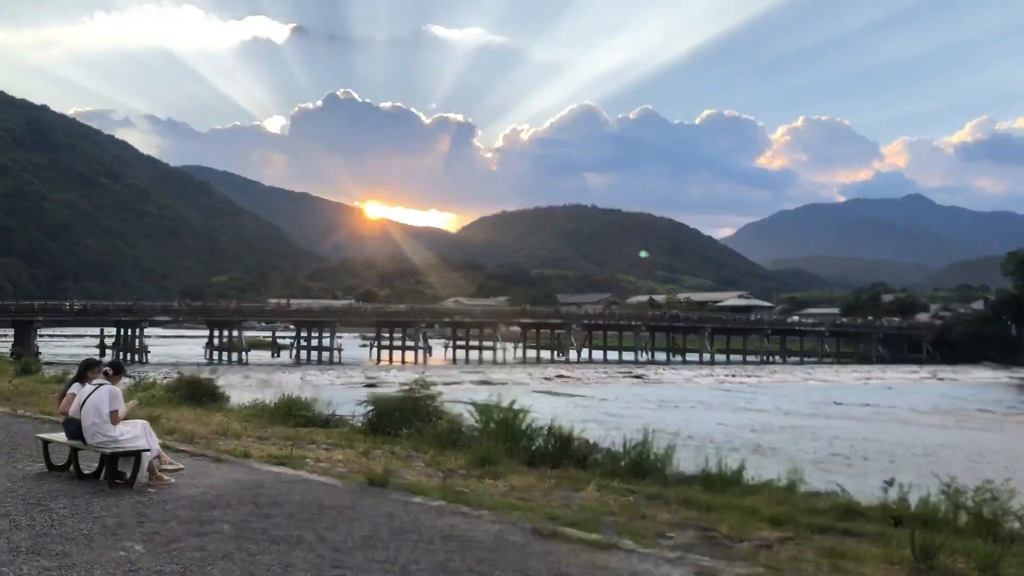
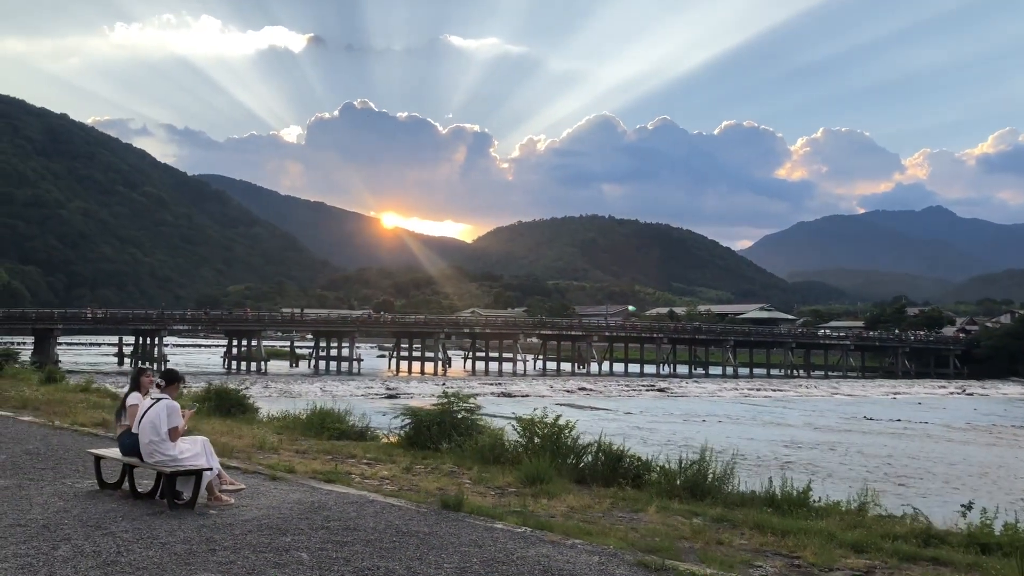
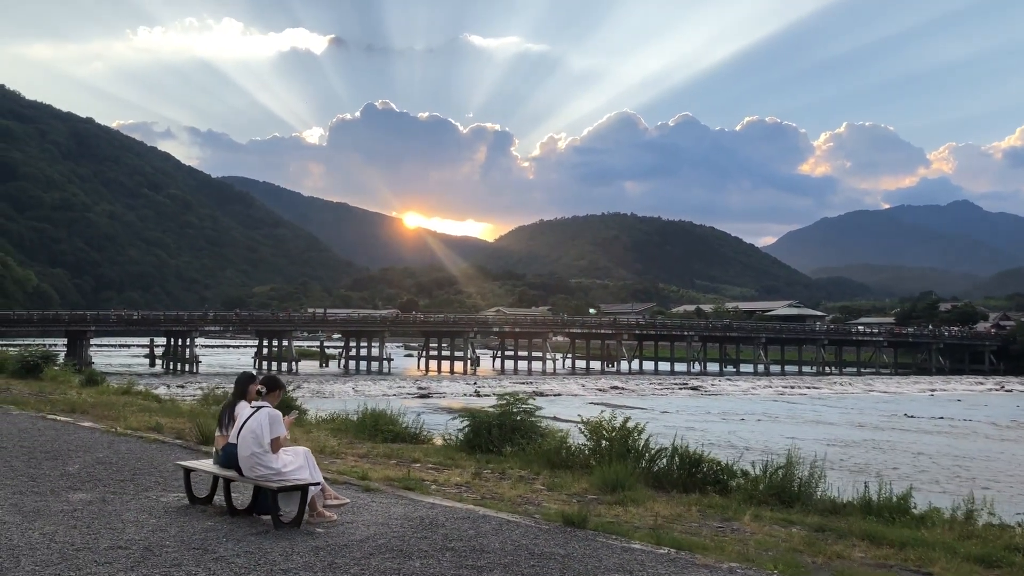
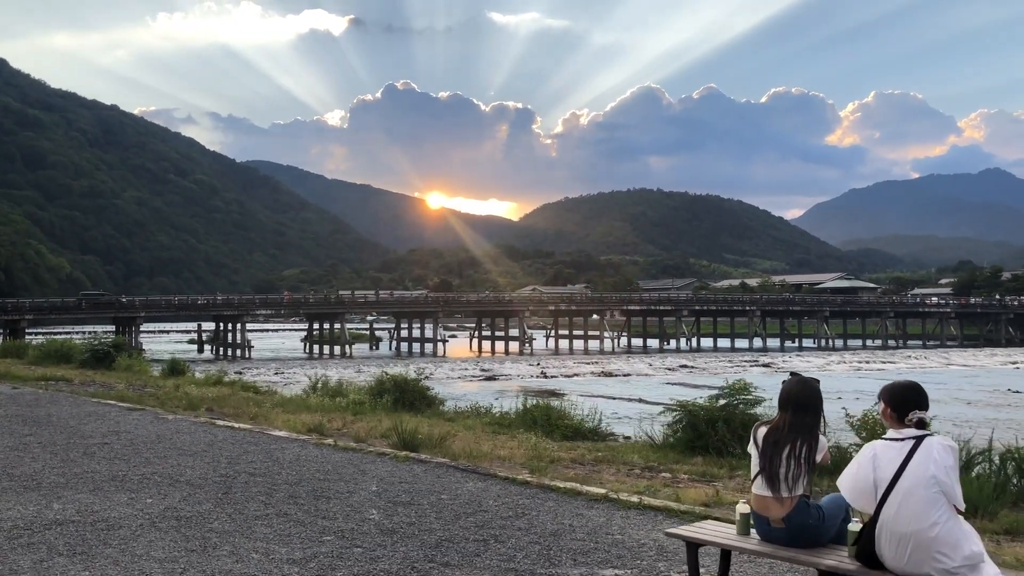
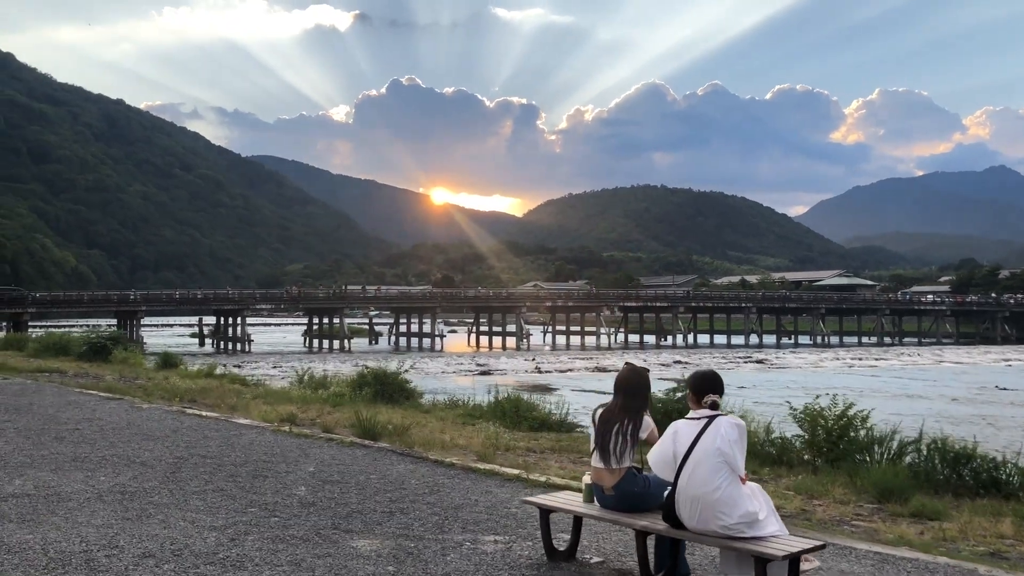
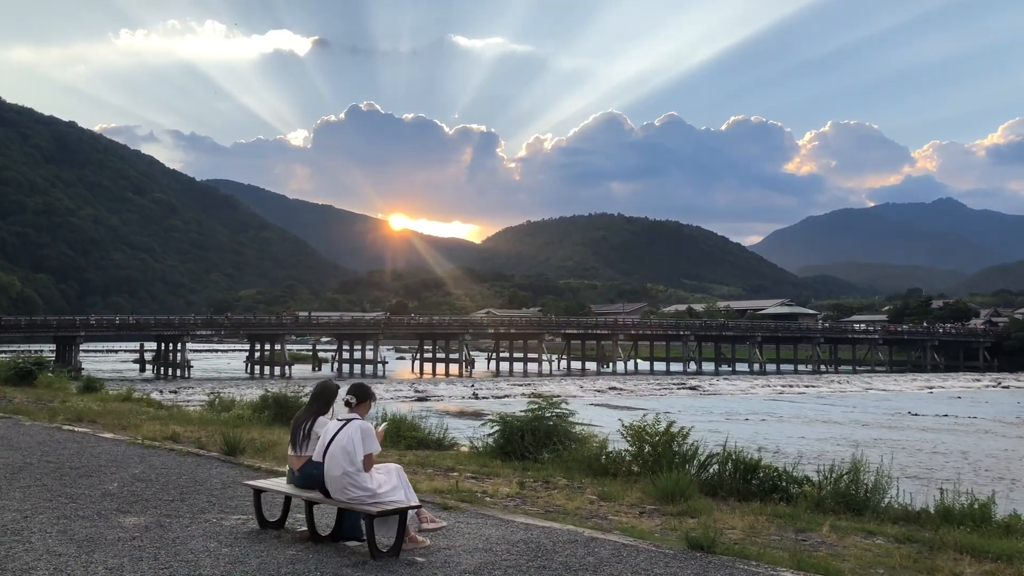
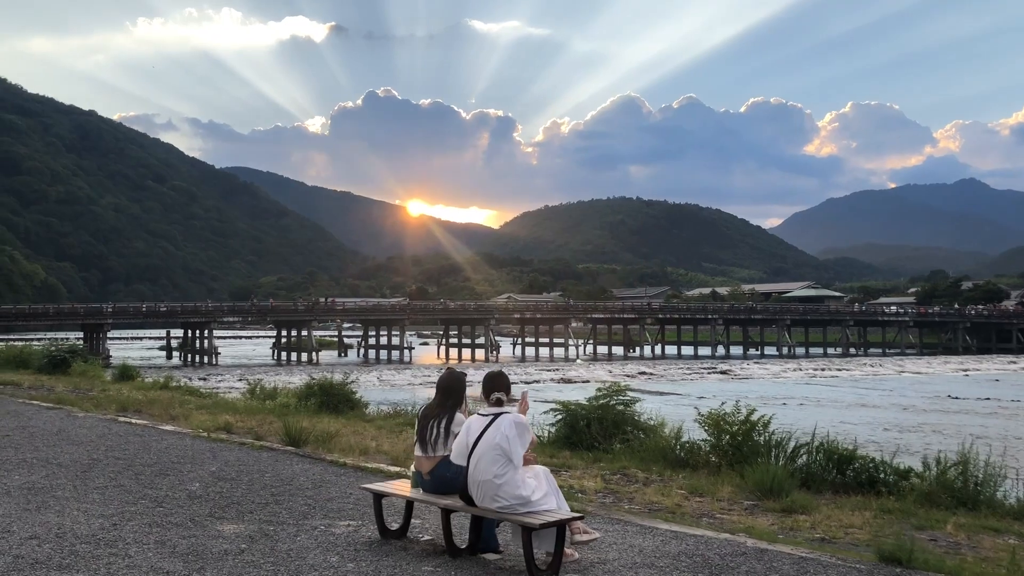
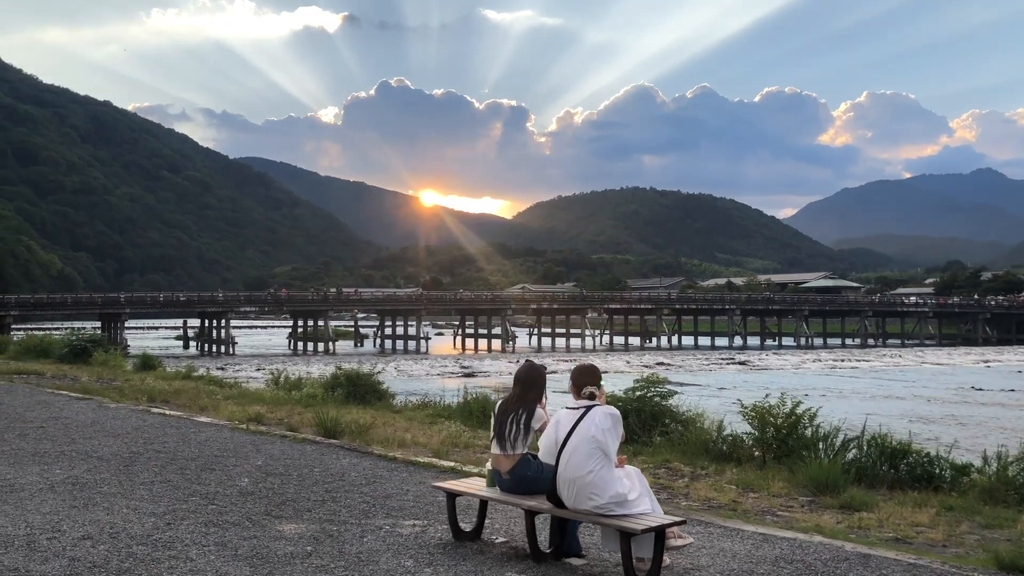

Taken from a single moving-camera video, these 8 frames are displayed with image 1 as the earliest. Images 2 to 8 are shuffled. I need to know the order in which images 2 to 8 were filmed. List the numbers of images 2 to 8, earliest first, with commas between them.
2, 3, 6, 7, 8, 5, 4
